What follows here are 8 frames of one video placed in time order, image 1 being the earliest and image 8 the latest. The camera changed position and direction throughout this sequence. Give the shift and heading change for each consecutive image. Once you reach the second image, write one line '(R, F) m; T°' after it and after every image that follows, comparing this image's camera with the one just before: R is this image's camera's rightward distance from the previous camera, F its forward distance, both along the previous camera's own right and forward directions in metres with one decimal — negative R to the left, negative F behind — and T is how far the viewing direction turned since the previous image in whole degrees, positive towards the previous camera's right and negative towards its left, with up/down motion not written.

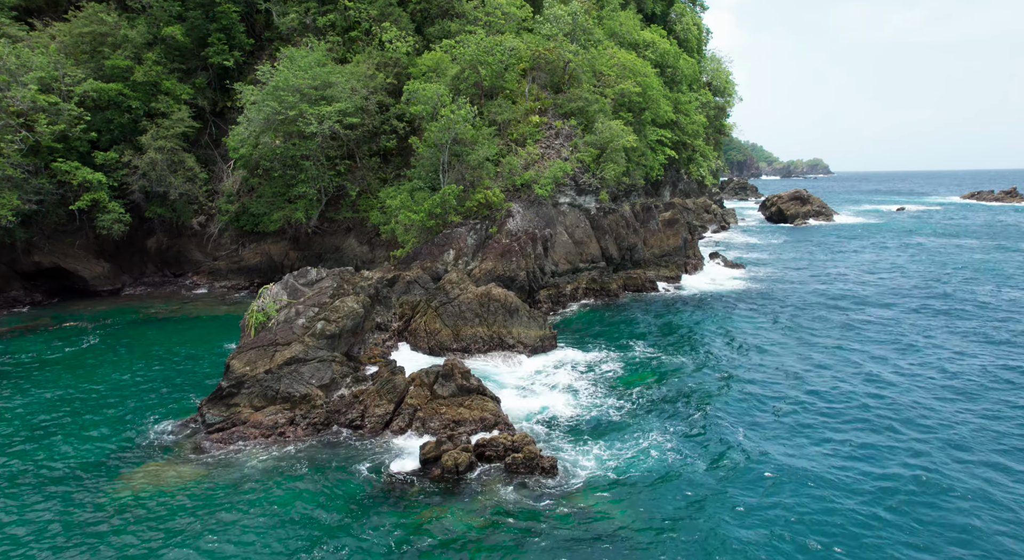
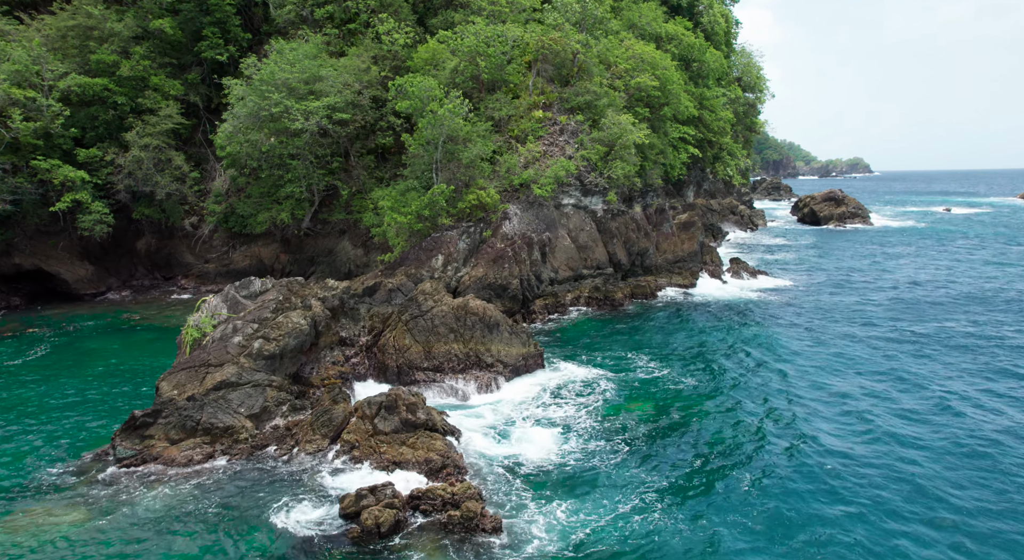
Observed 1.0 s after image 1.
(+1.6, +2.4) m; -3°
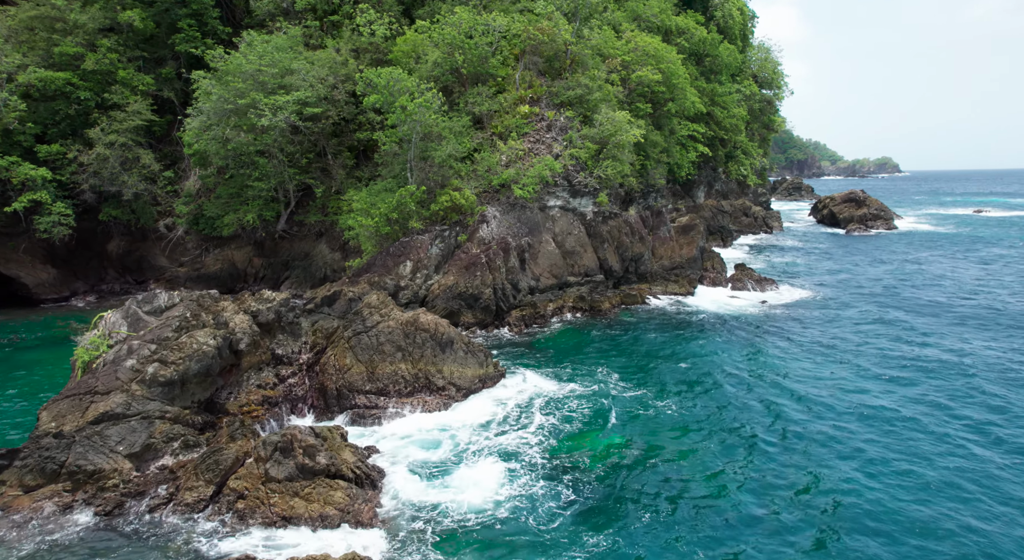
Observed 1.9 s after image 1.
(+1.8, +2.3) m; -2°
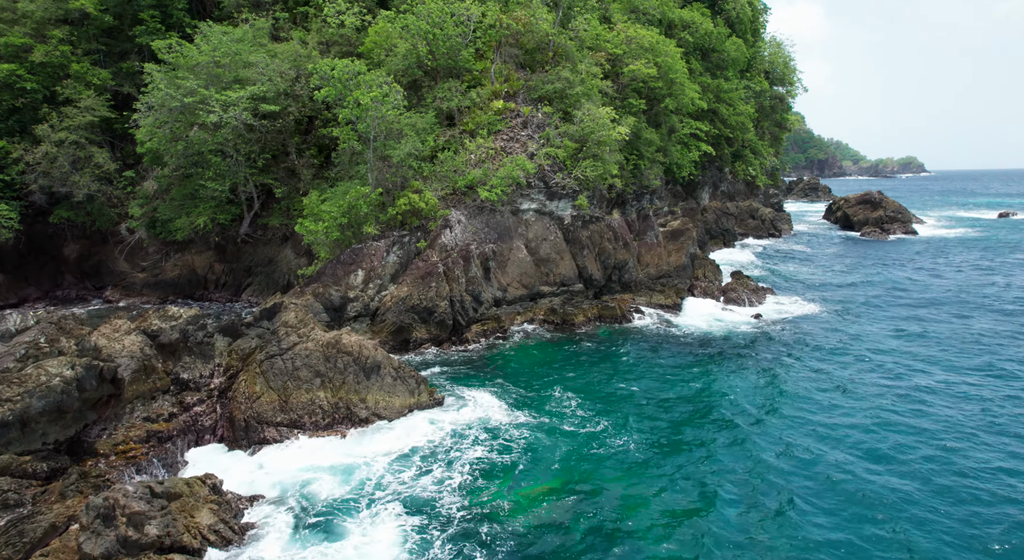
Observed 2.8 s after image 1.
(+2.0, +2.3) m; -2°
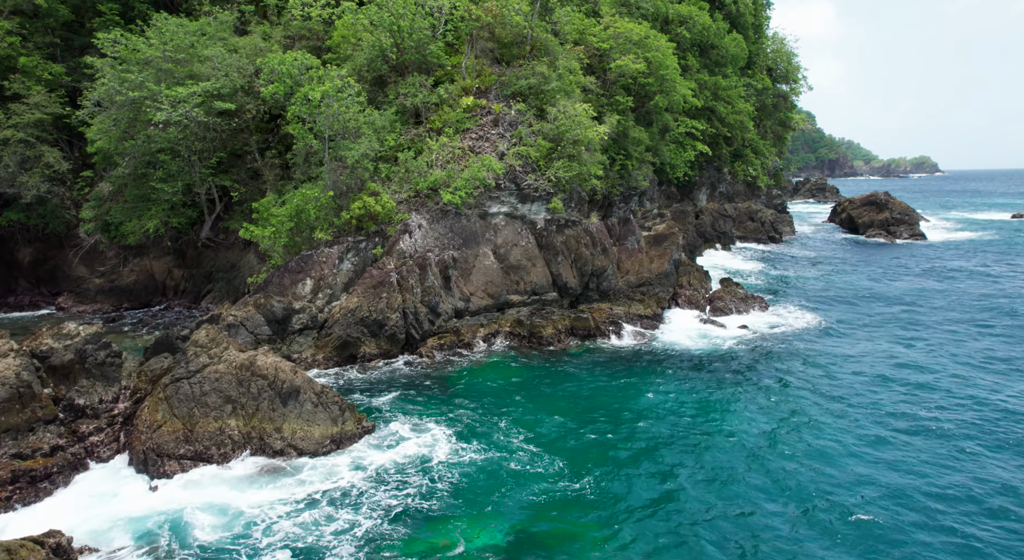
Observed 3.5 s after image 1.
(+1.7, +1.8) m; -1°
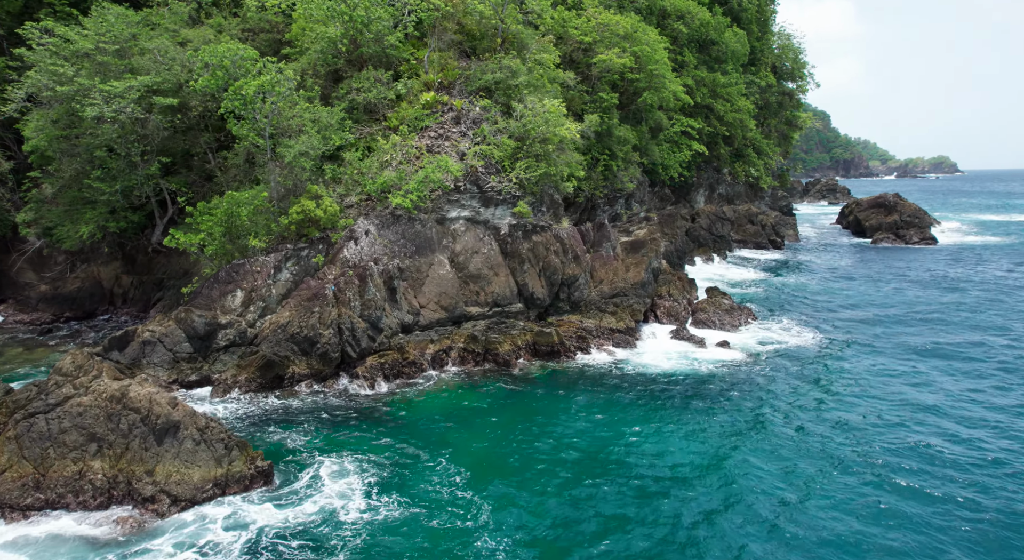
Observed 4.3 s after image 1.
(+1.9, +2.1) m; -1°
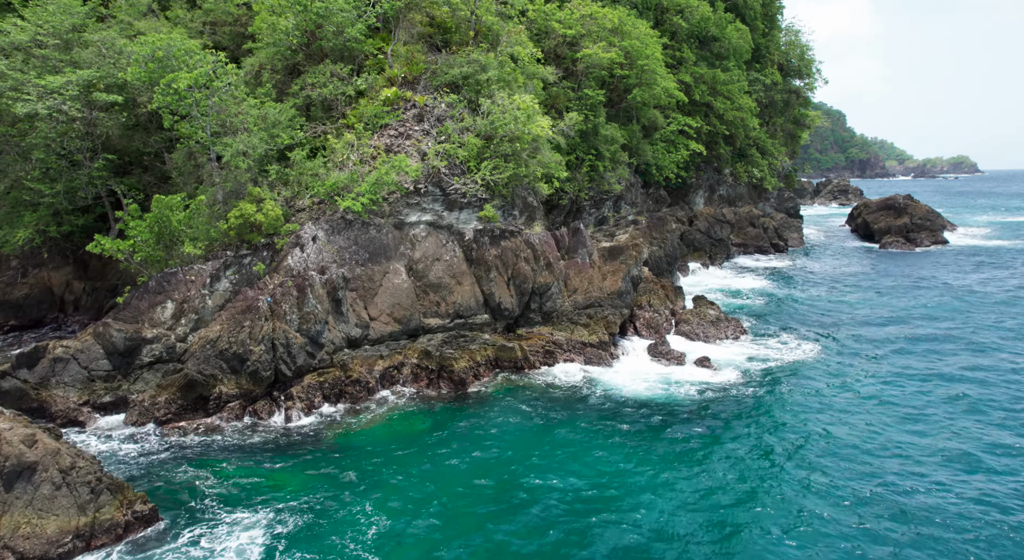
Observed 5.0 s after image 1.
(+1.7, +1.8) m; -1°
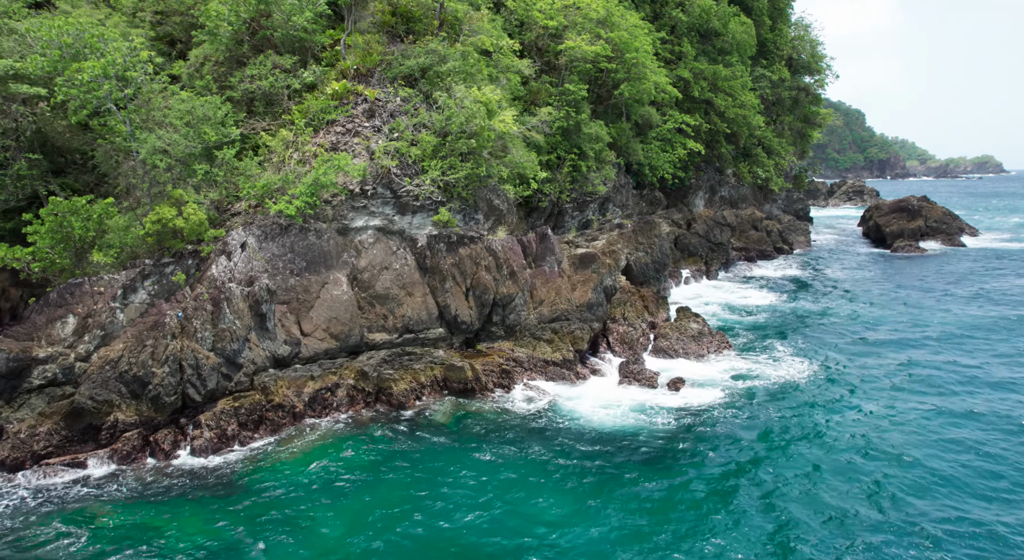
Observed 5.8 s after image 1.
(+1.9, +2.1) m; -1°
